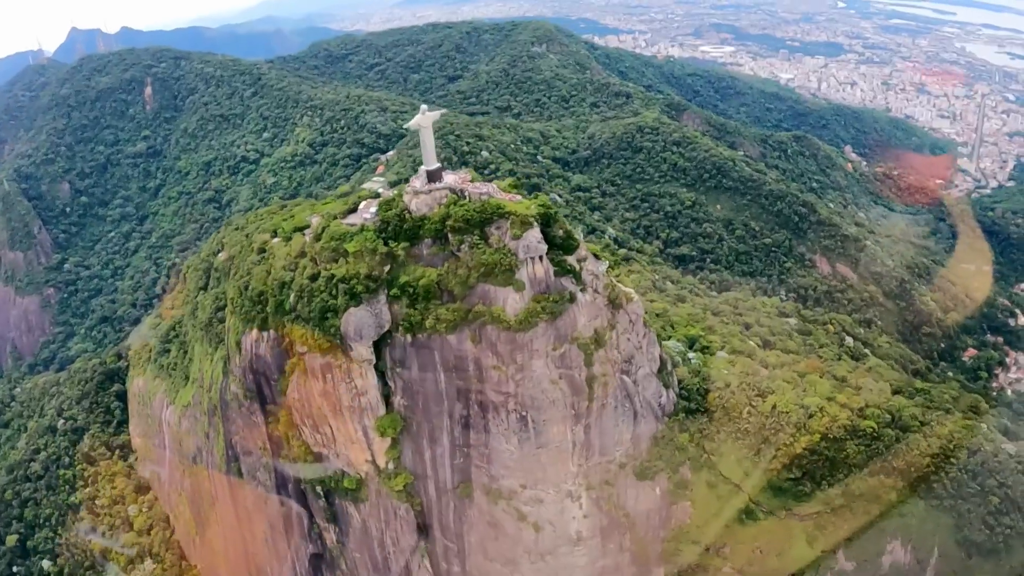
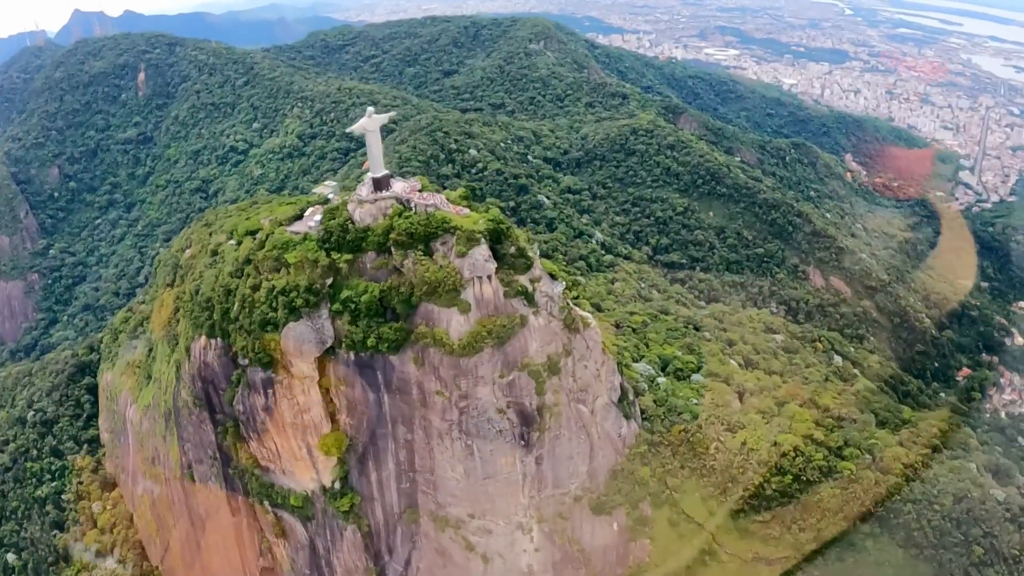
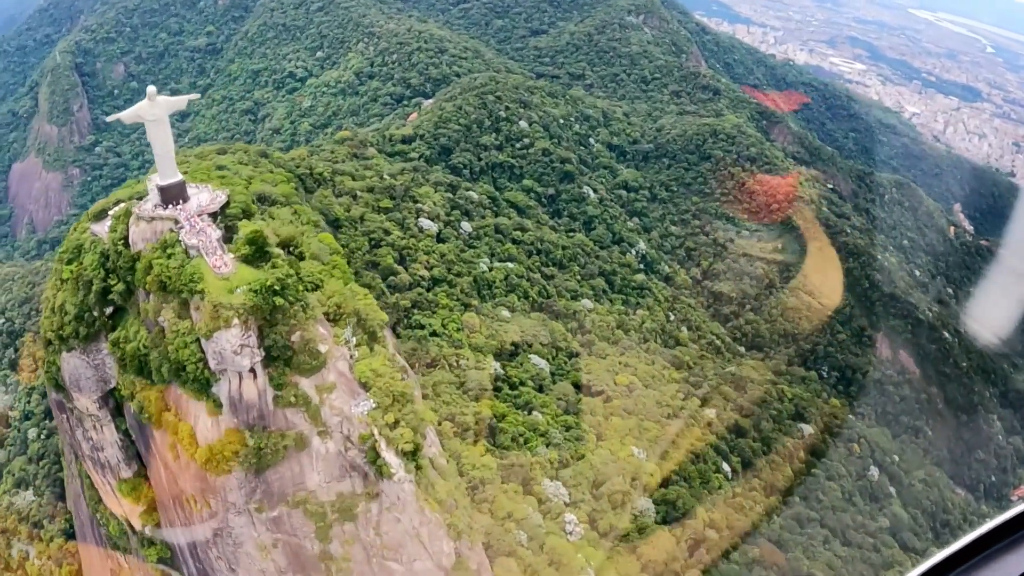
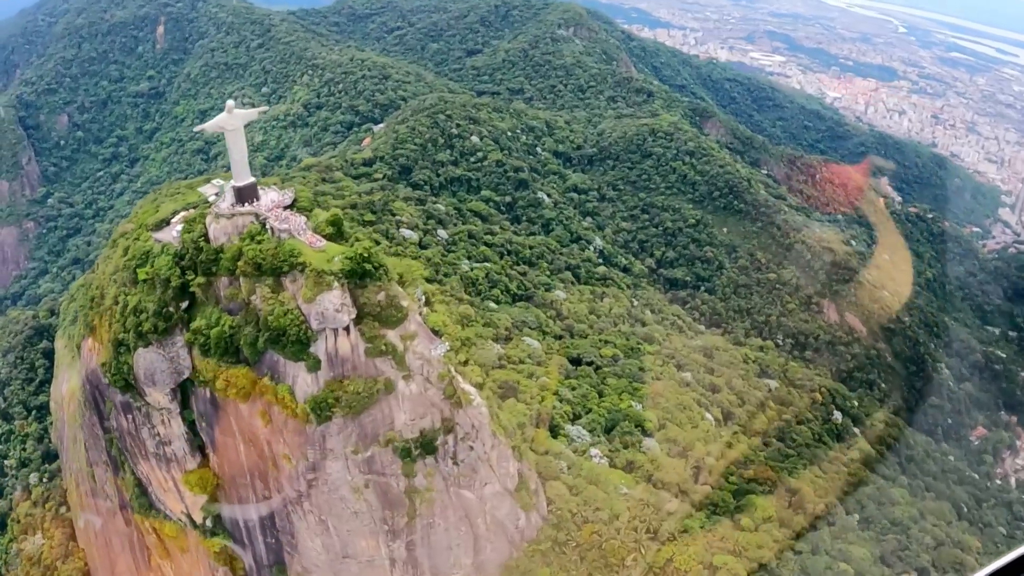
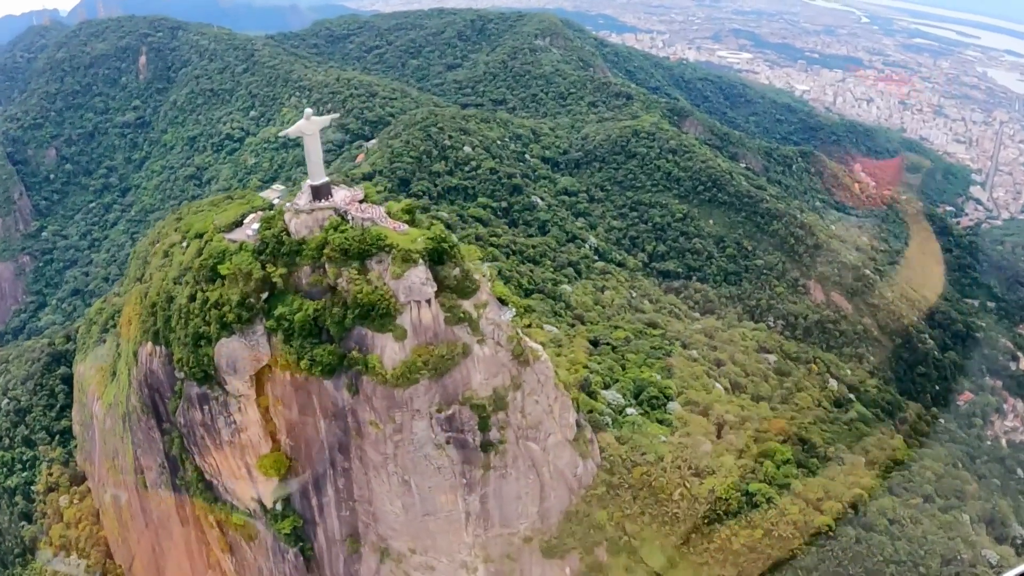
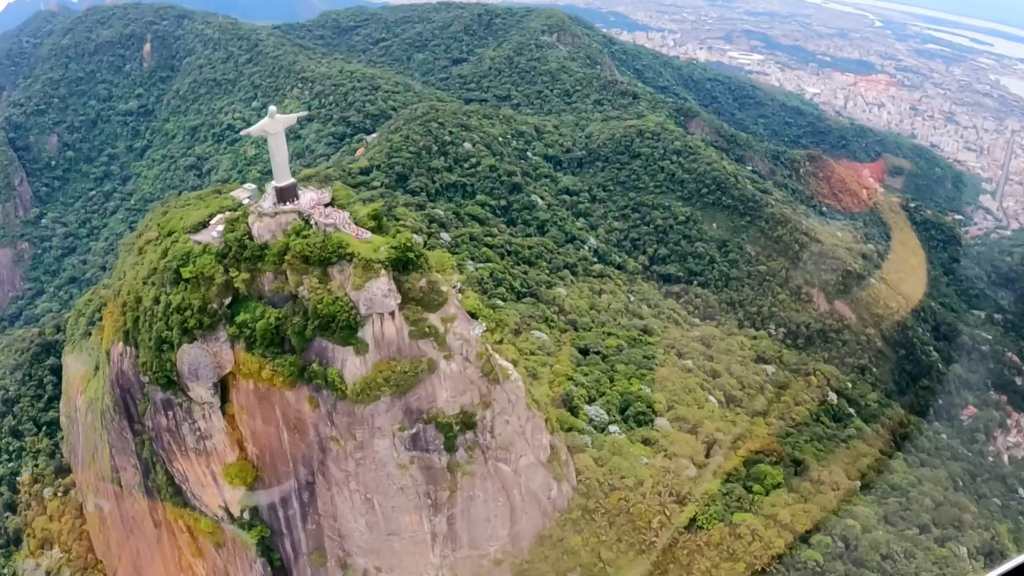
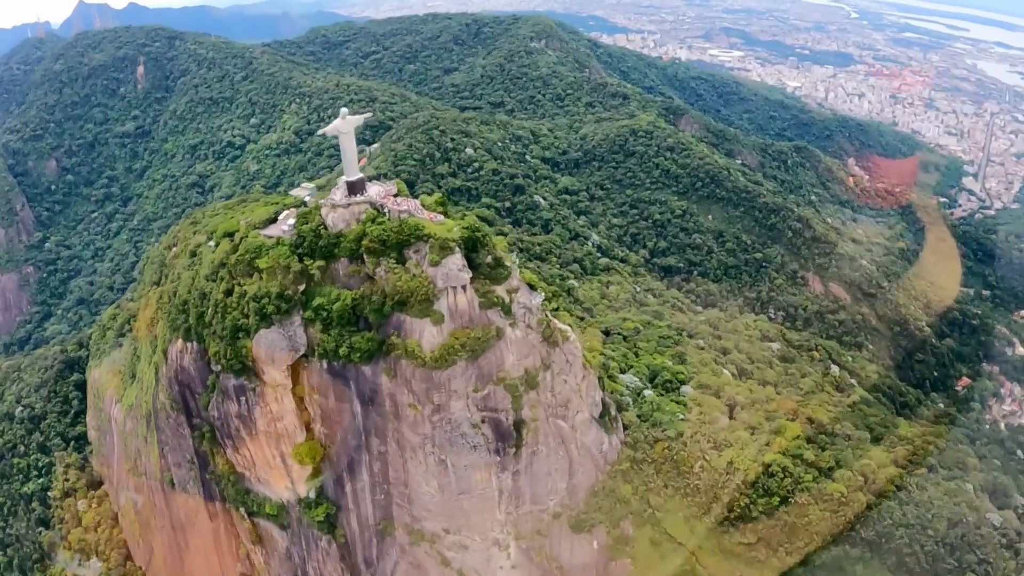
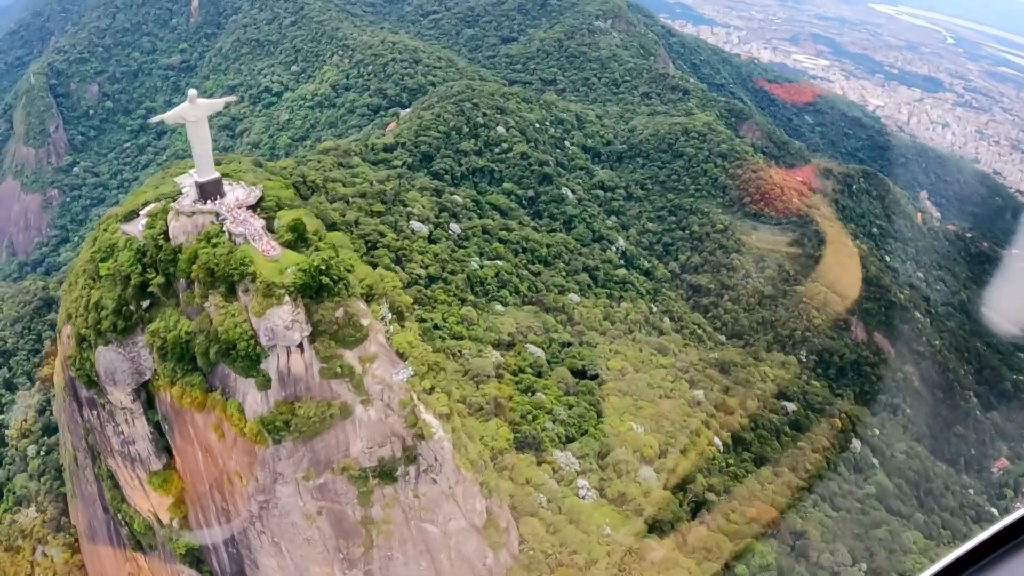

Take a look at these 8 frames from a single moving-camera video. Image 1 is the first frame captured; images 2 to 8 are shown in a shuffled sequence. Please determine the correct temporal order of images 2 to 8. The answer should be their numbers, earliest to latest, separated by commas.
2, 7, 5, 6, 4, 8, 3
